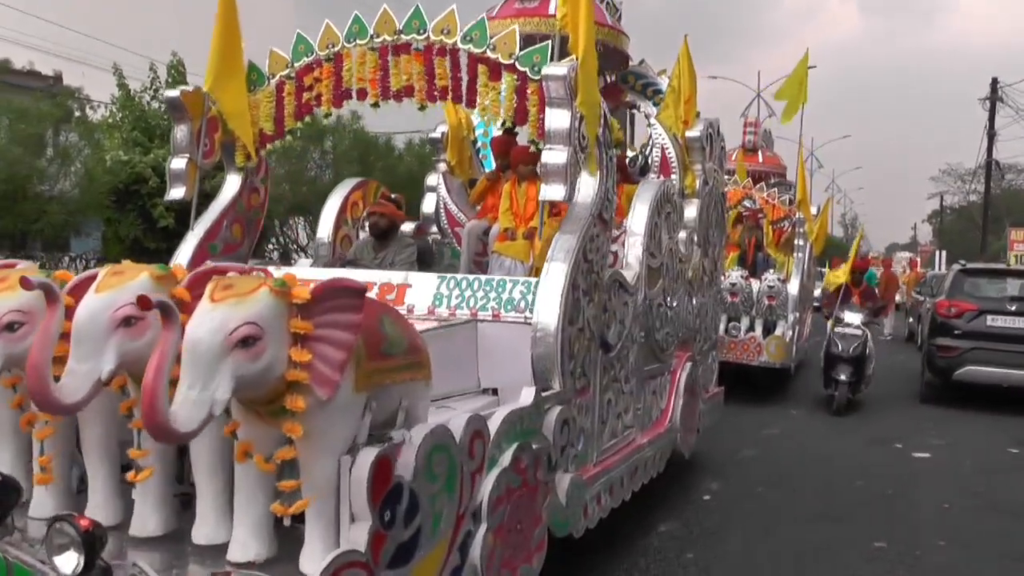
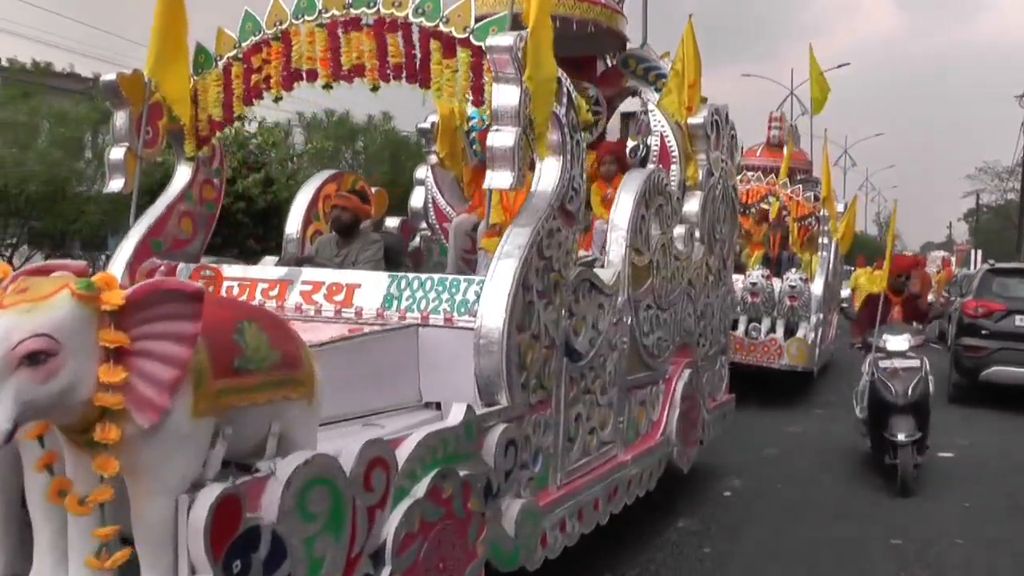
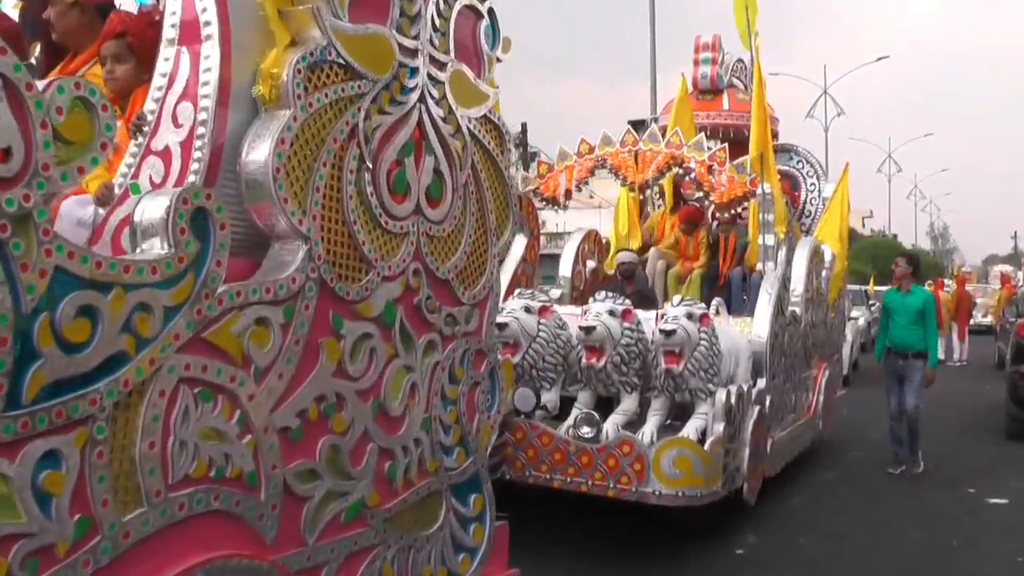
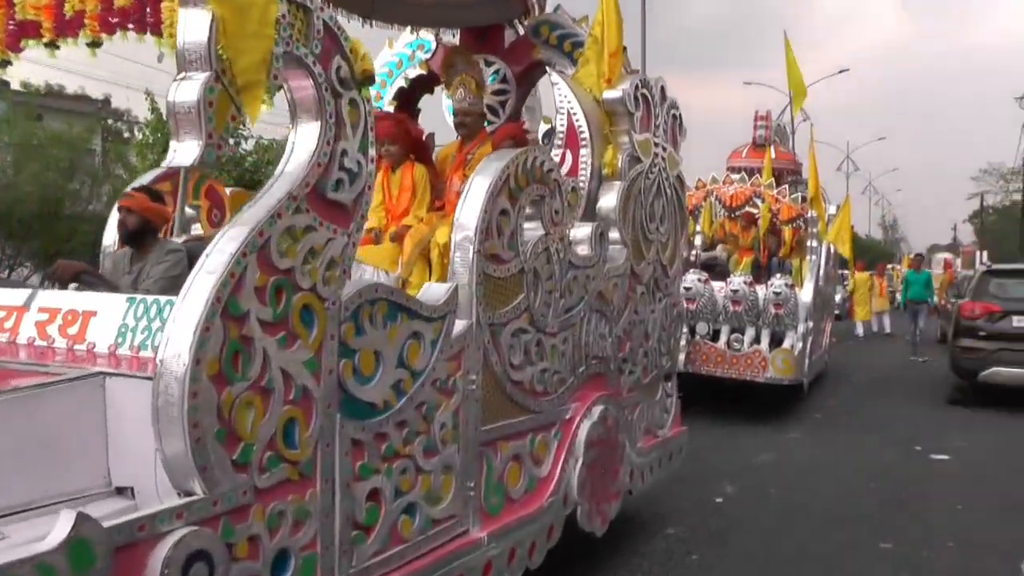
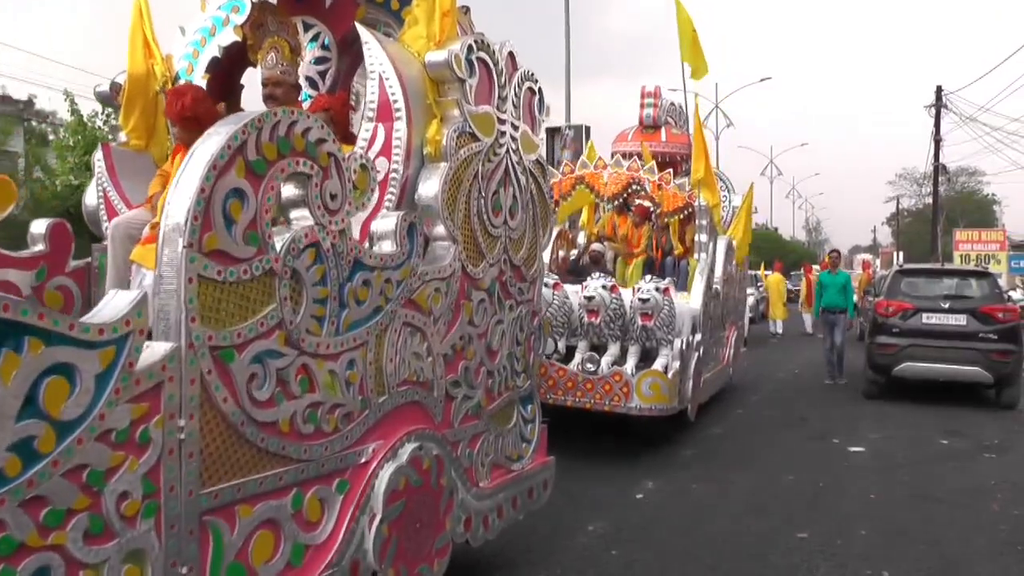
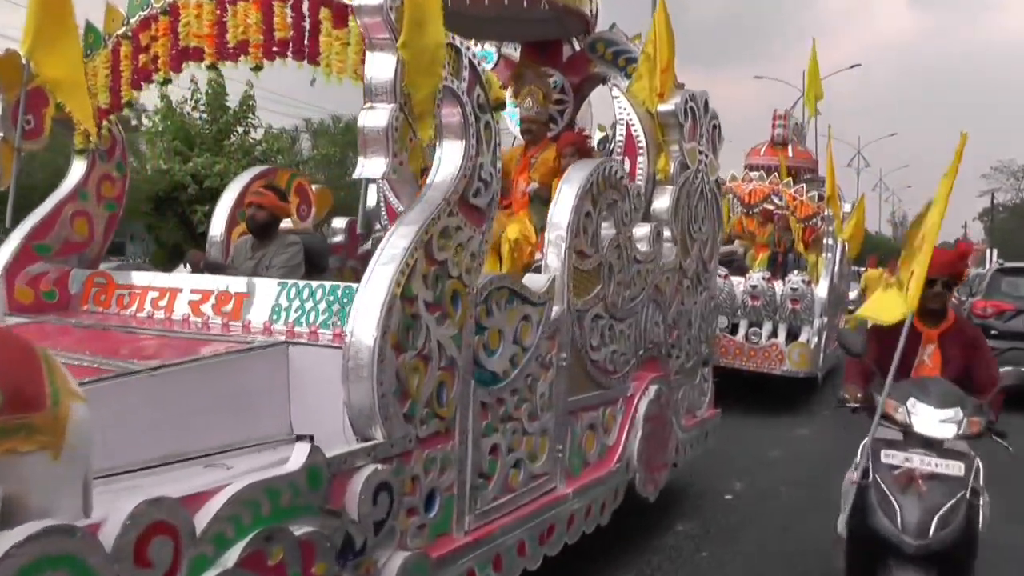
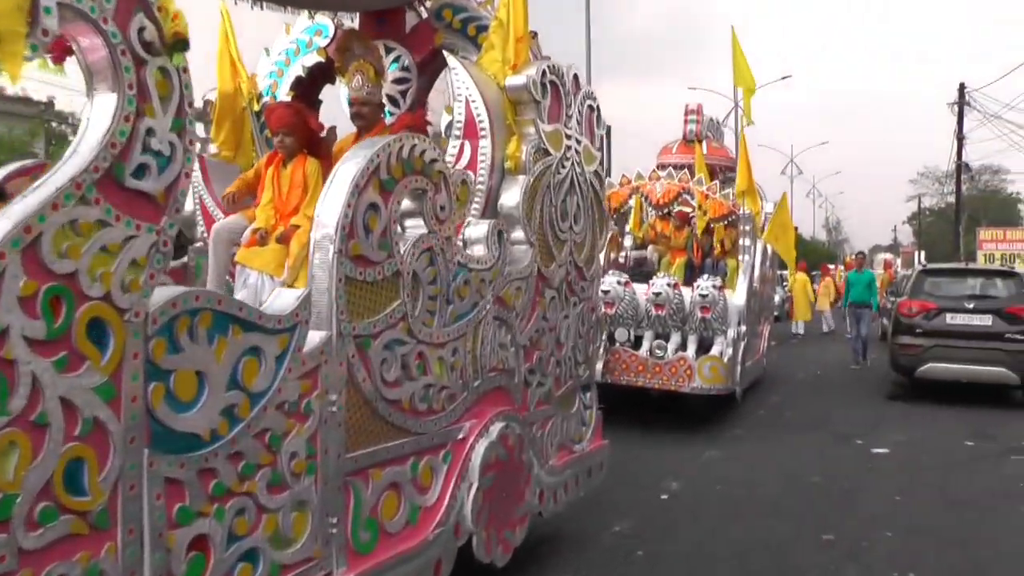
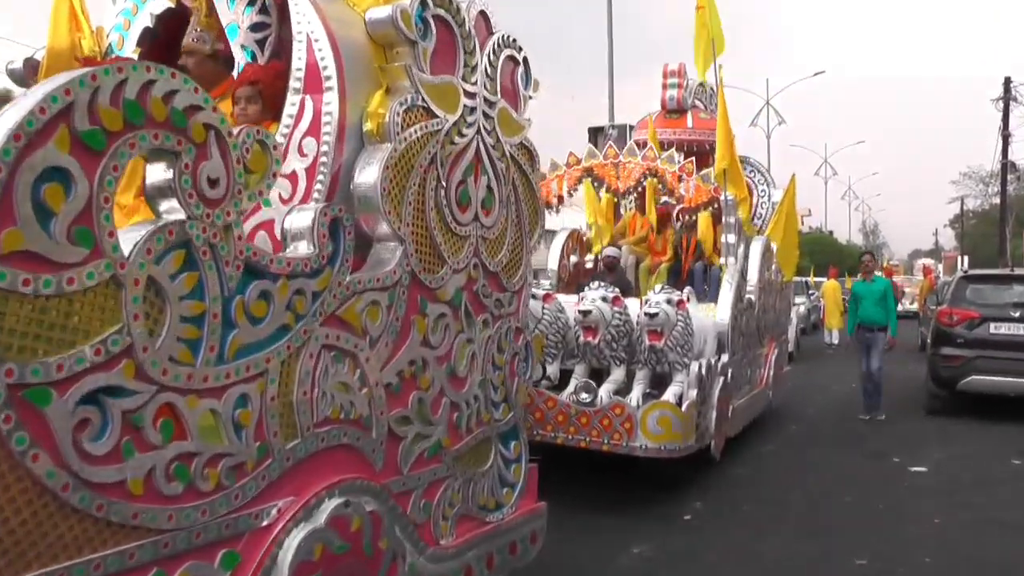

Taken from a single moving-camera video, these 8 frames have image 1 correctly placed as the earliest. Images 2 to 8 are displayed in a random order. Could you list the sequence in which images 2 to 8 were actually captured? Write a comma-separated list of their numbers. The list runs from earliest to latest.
2, 6, 4, 7, 5, 8, 3
